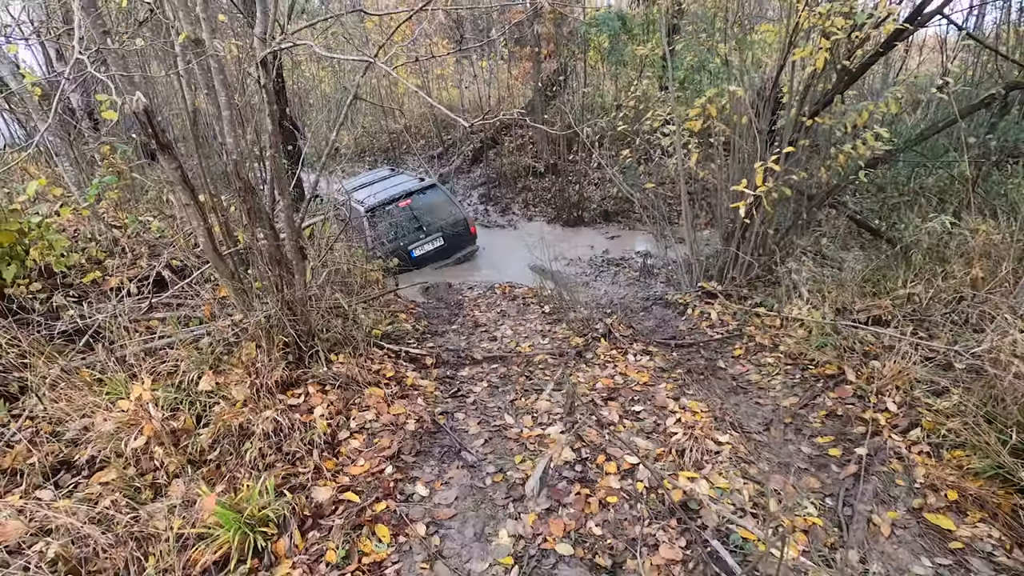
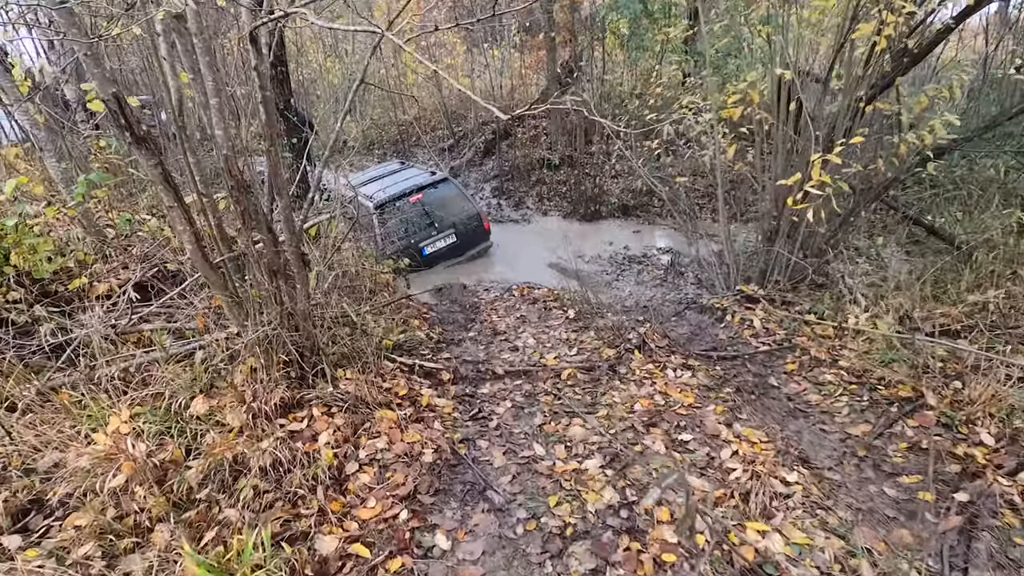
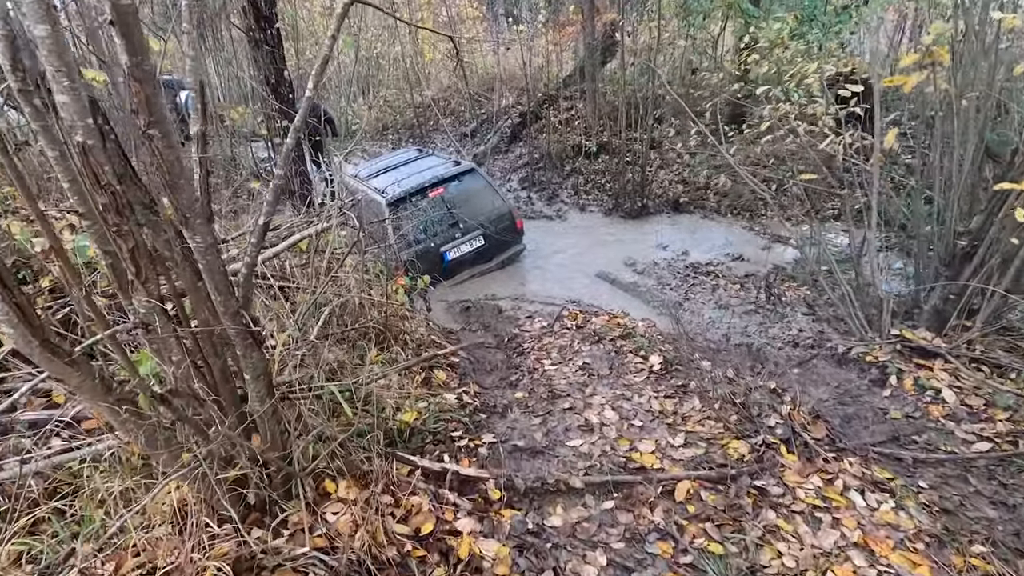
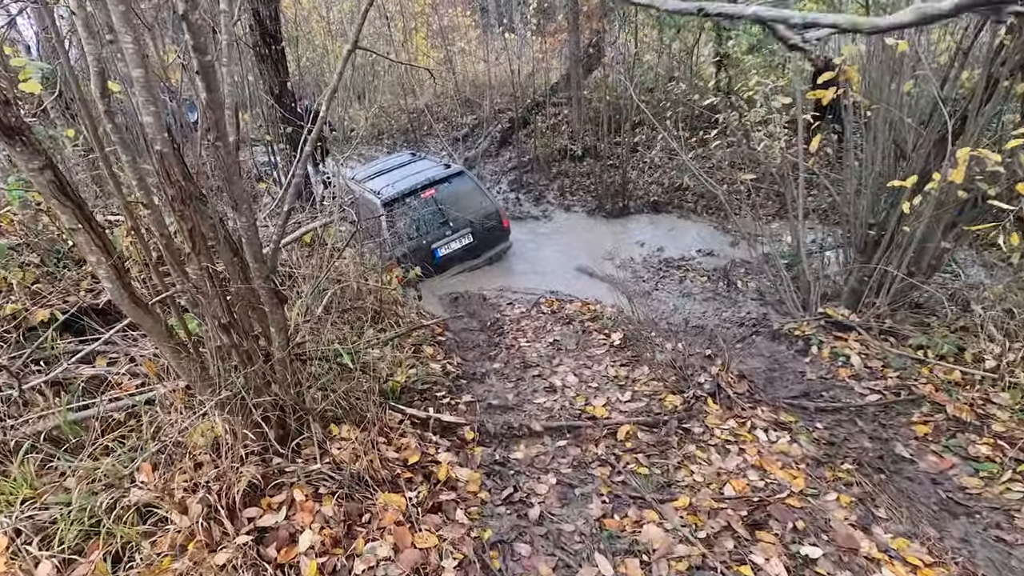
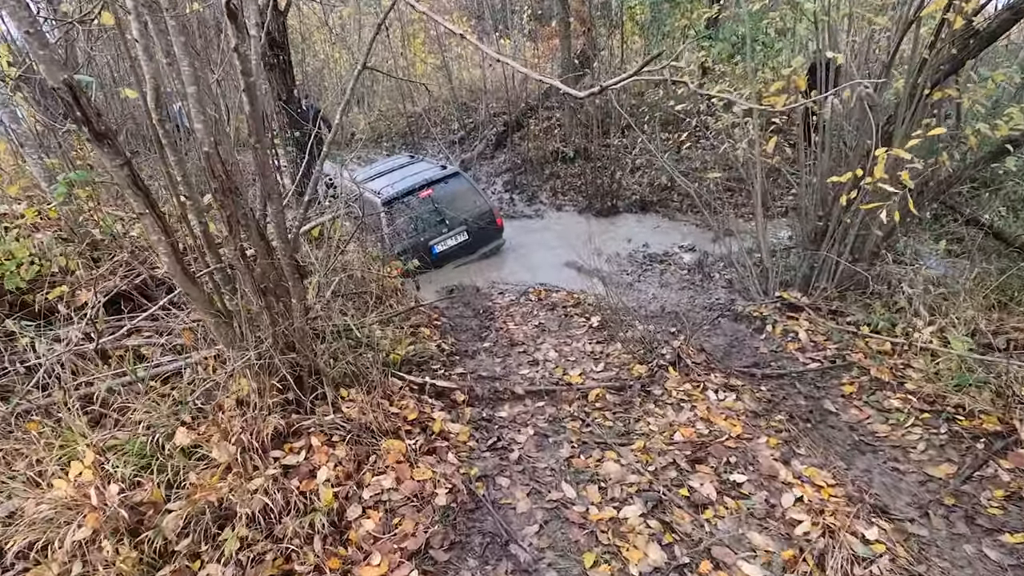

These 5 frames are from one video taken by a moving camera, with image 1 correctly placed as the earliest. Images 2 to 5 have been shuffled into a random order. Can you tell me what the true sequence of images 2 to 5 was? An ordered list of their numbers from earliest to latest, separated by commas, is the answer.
2, 5, 4, 3
